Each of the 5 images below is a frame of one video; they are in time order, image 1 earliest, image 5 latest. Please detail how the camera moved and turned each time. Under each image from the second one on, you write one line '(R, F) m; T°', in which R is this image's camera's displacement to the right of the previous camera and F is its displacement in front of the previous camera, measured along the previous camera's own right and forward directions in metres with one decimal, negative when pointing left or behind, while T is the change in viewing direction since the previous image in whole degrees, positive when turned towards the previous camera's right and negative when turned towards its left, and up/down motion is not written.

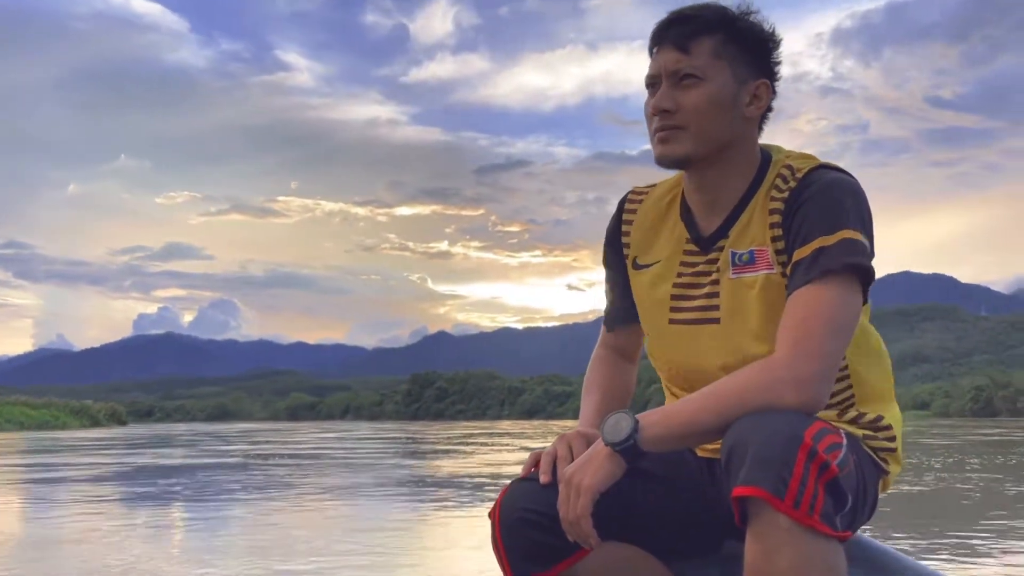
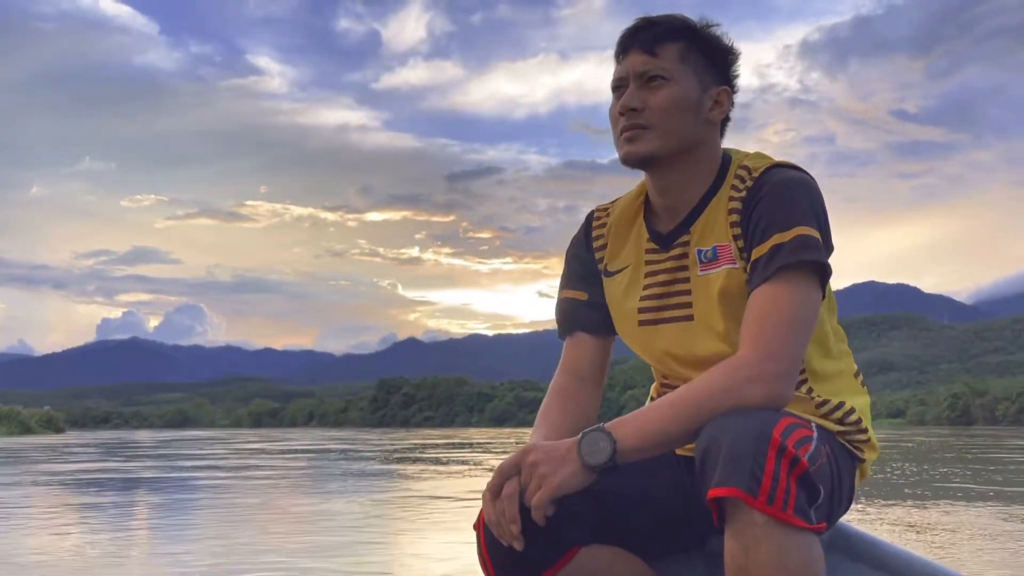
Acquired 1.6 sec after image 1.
(-0.2, 0.0) m; +2°
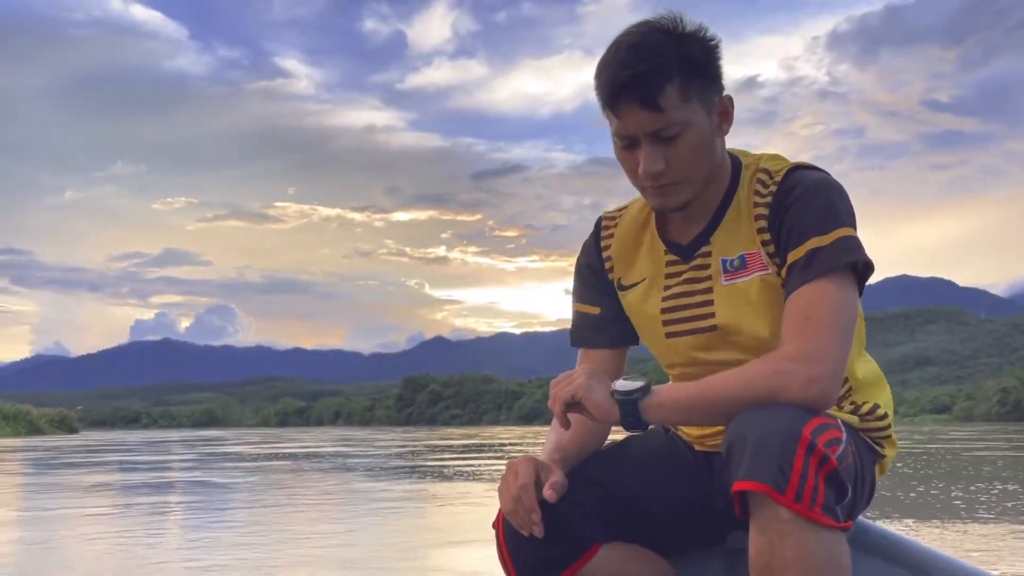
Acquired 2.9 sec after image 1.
(+0.3, 0.0) m; -3°
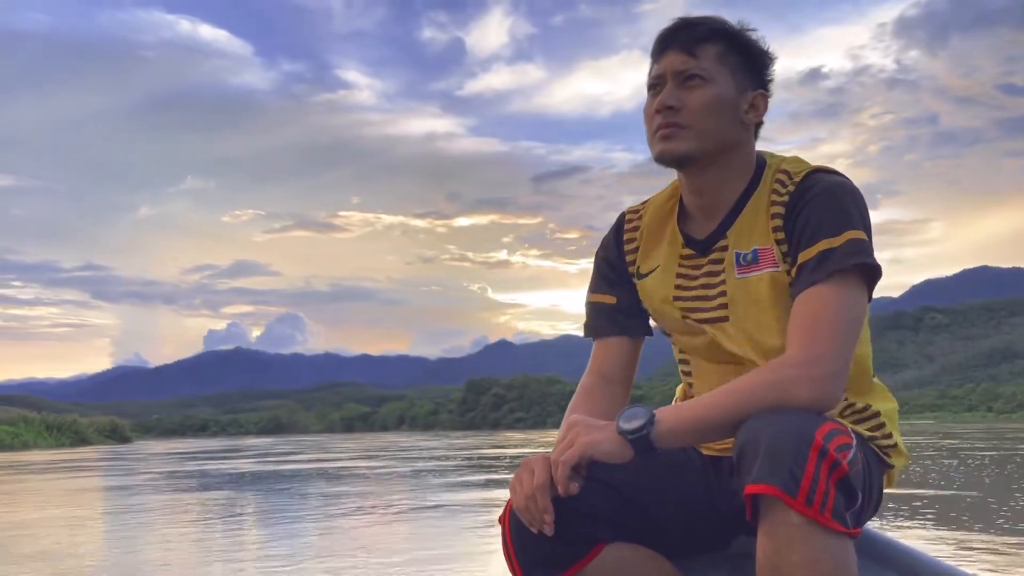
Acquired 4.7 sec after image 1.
(+0.5, 0.0) m; -6°
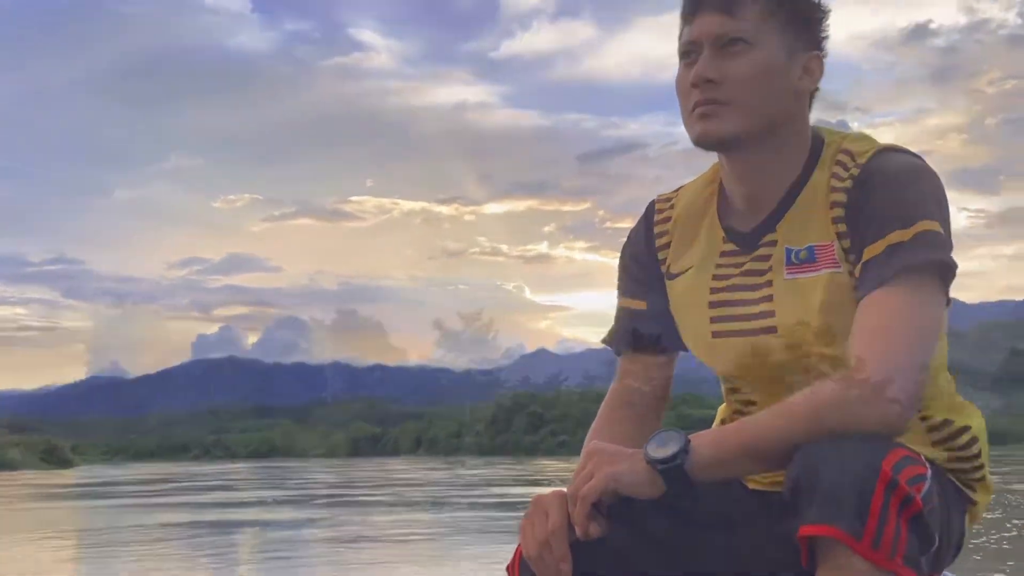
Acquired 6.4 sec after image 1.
(+0.2, +1.3) m; -3°
